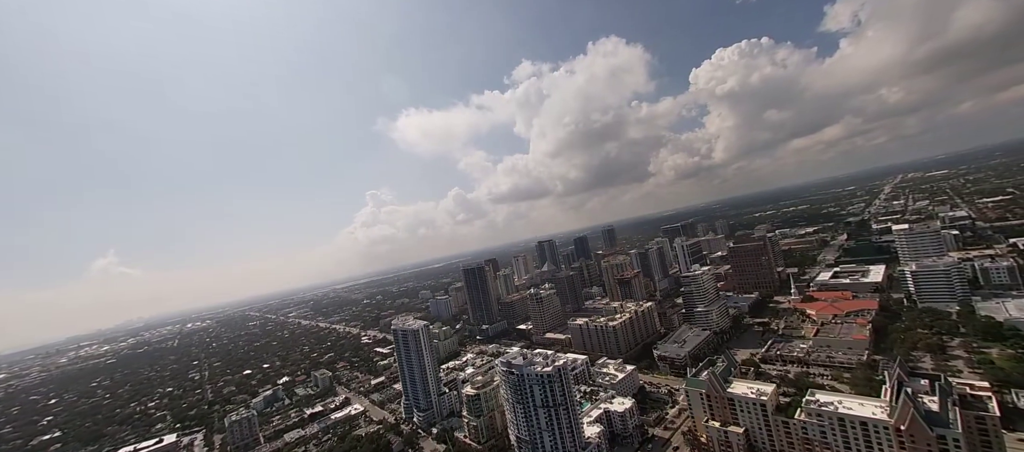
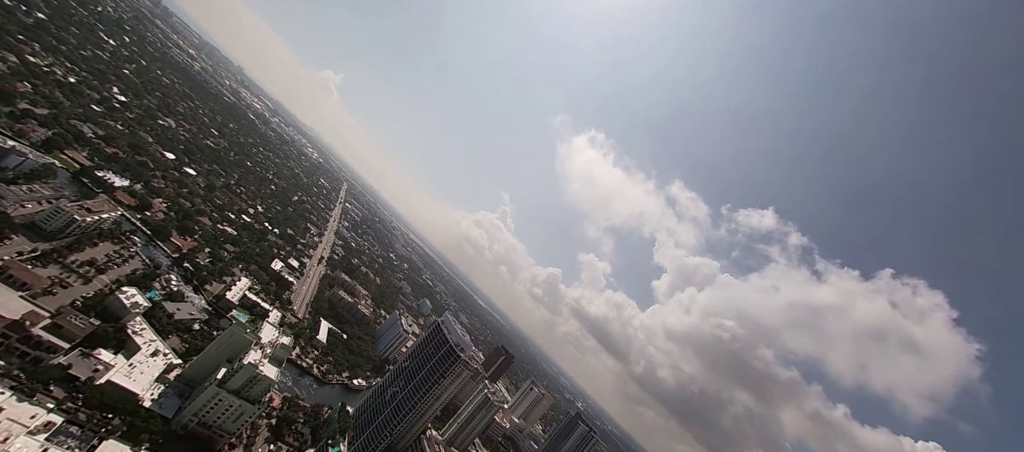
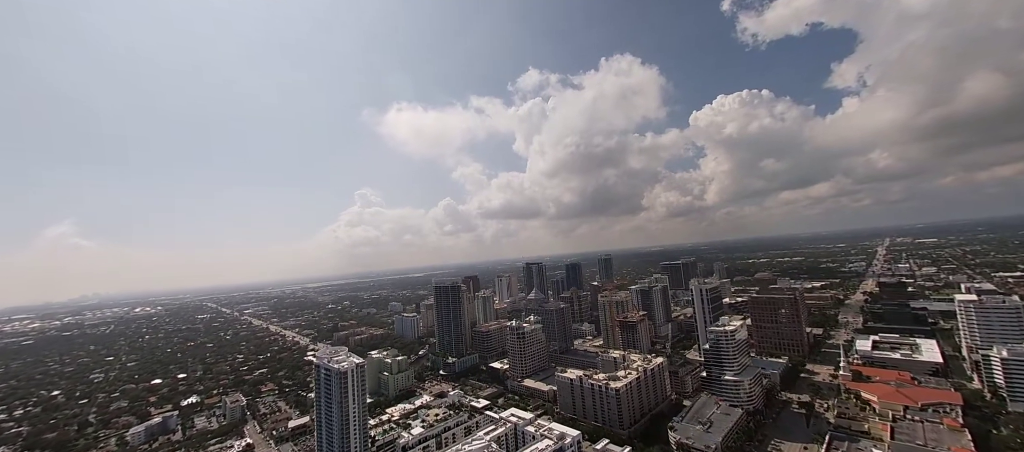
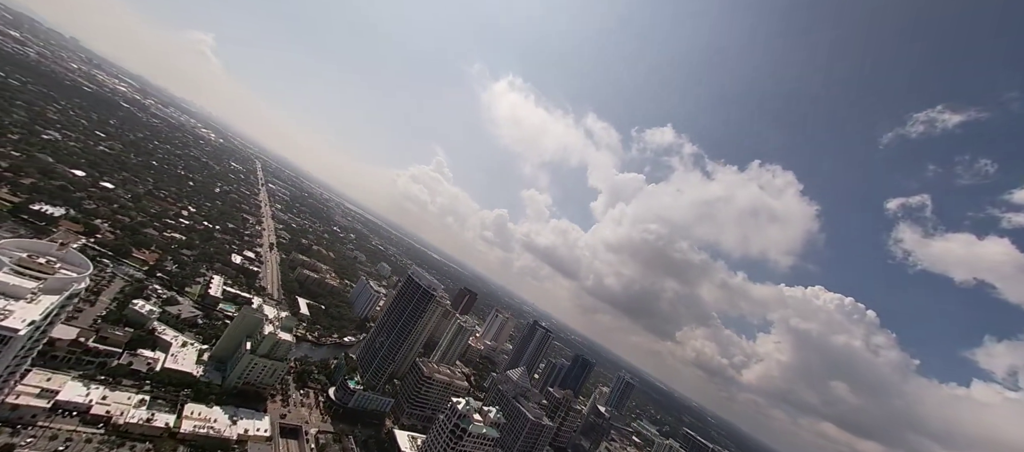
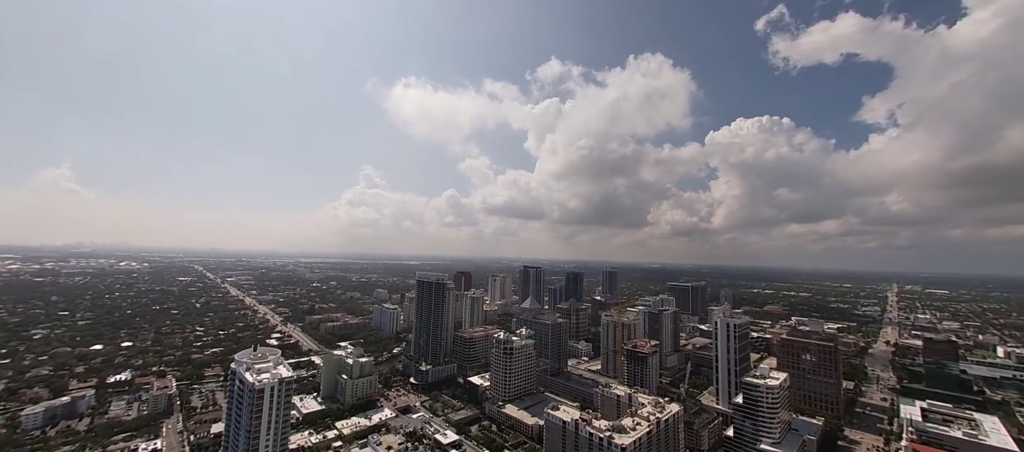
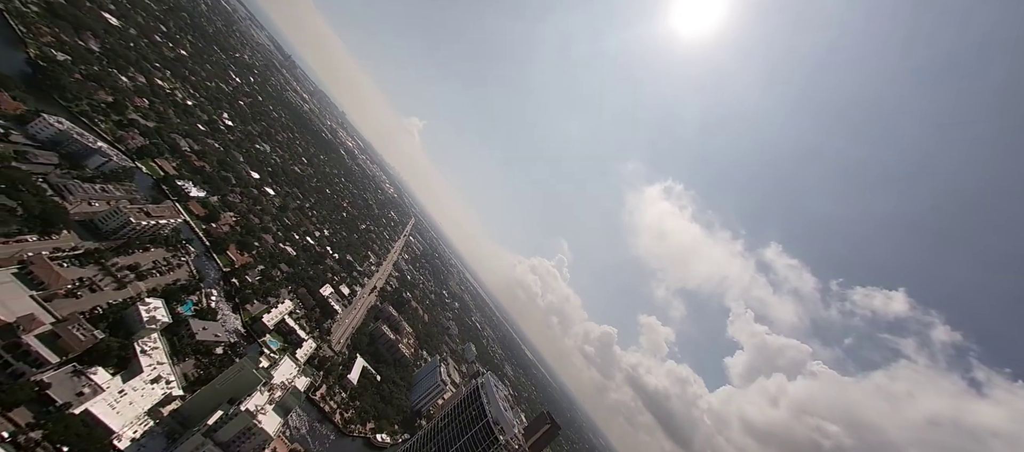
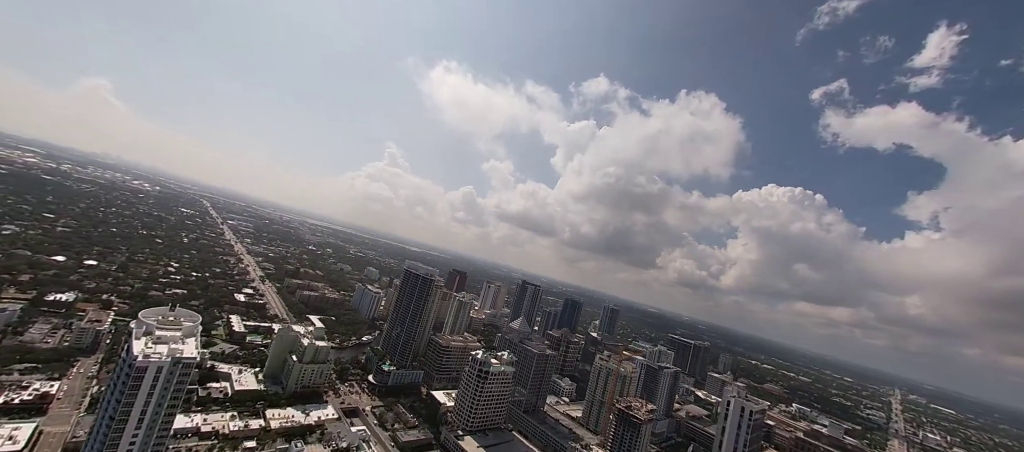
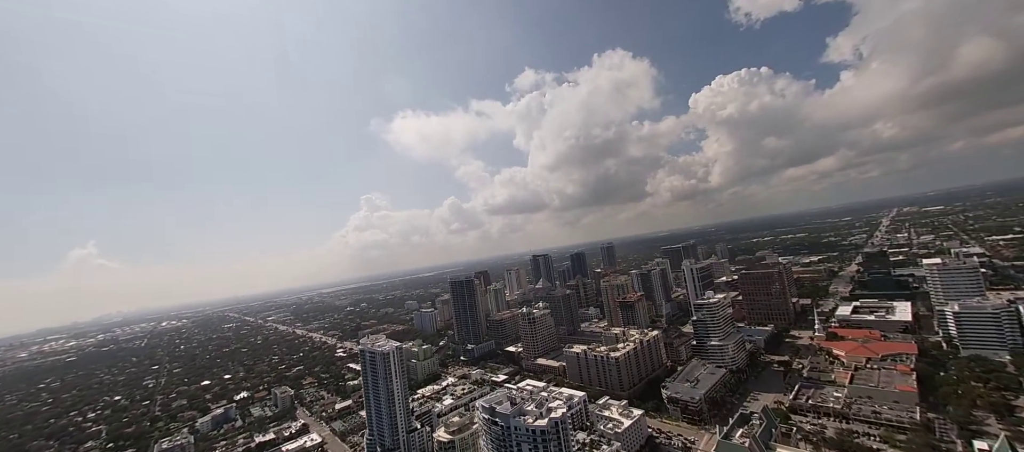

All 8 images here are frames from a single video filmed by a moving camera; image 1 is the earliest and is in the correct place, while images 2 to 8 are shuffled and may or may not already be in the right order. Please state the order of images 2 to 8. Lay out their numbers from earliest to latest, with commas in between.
8, 3, 5, 7, 4, 2, 6
